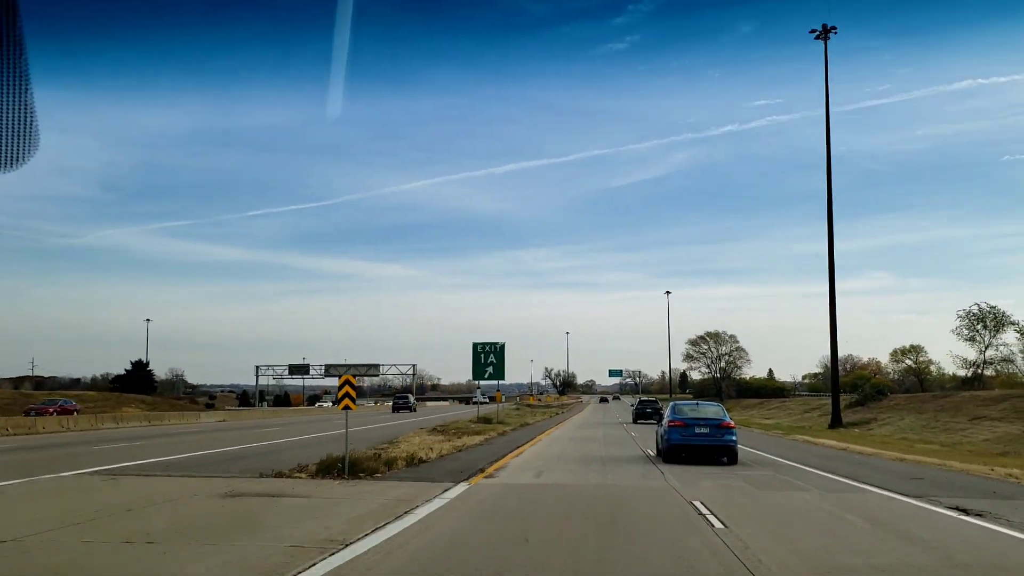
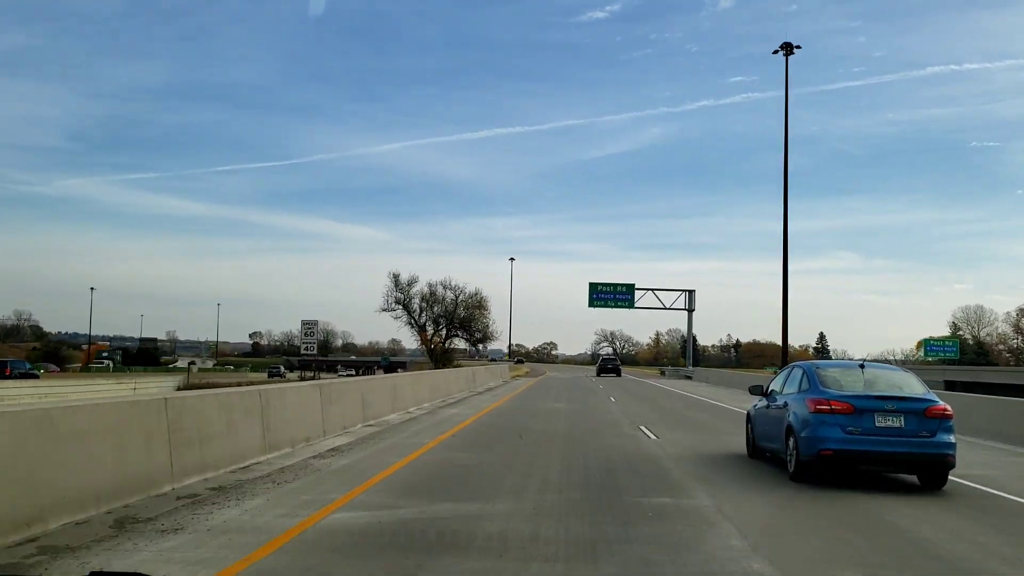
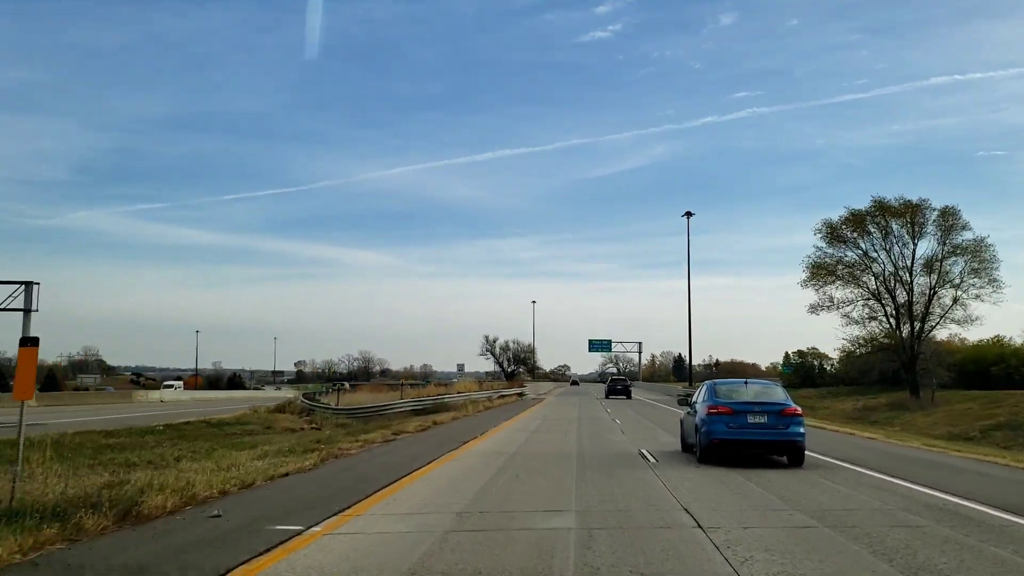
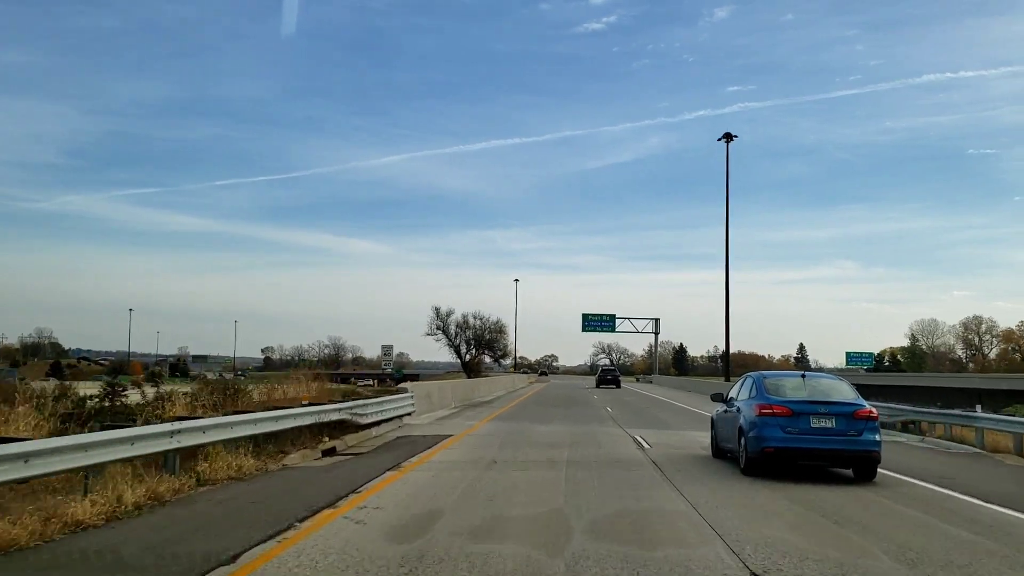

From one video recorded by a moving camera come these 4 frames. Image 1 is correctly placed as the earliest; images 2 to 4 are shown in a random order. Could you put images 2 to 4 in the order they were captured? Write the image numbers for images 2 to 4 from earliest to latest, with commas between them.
3, 4, 2
